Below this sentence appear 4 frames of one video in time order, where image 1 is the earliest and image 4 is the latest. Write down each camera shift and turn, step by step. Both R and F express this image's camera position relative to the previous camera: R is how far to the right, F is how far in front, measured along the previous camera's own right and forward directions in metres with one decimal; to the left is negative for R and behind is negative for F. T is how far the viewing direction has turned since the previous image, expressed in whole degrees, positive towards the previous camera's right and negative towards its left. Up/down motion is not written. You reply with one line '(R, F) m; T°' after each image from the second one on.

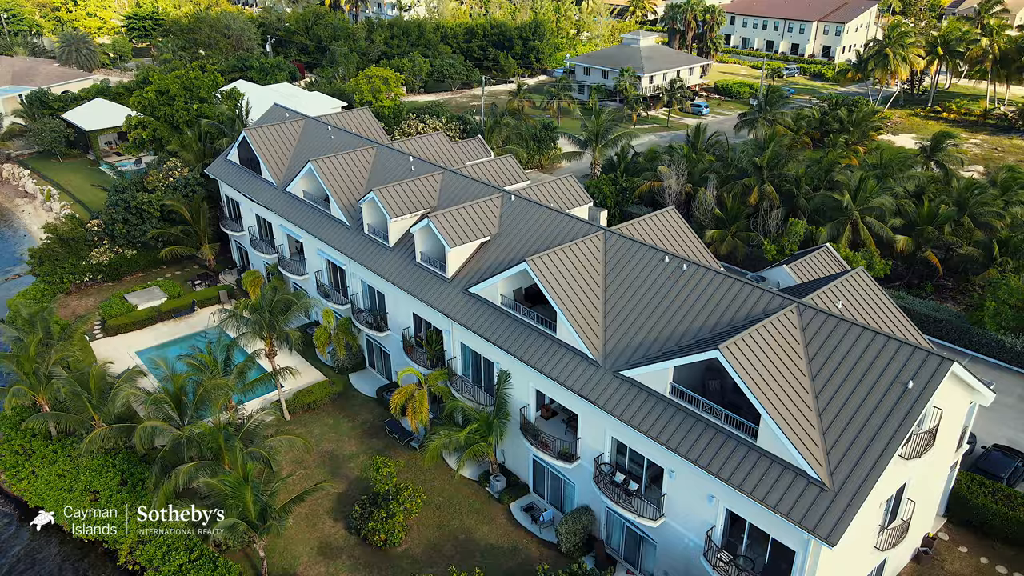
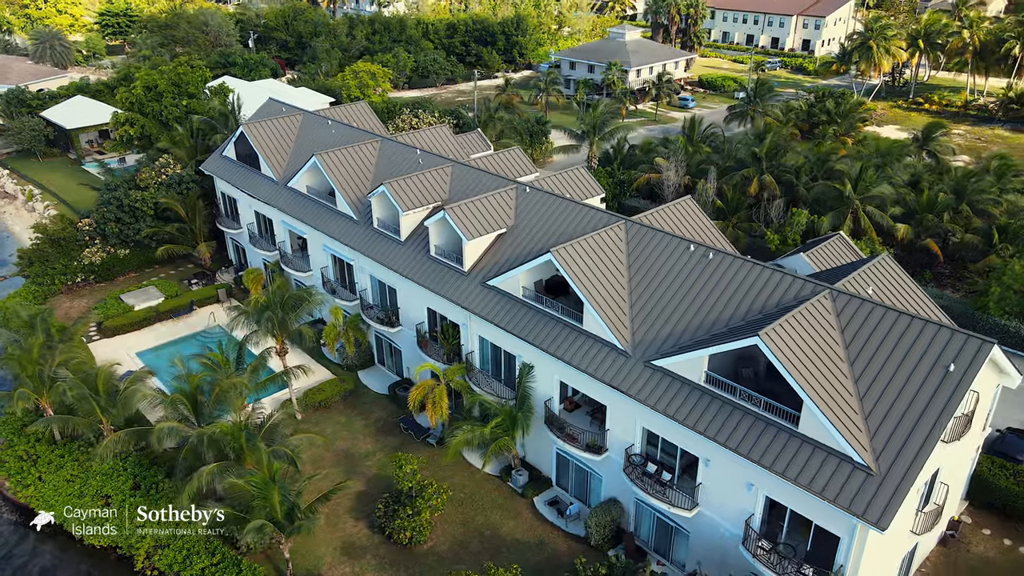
(-1.9, +0.4) m; +2°
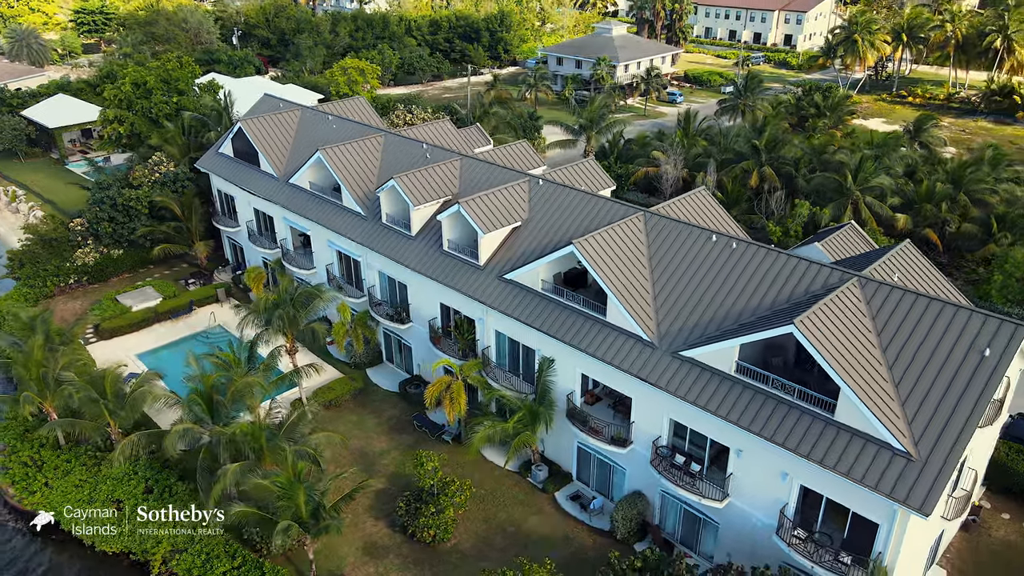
(-1.7, +0.4) m; +2°
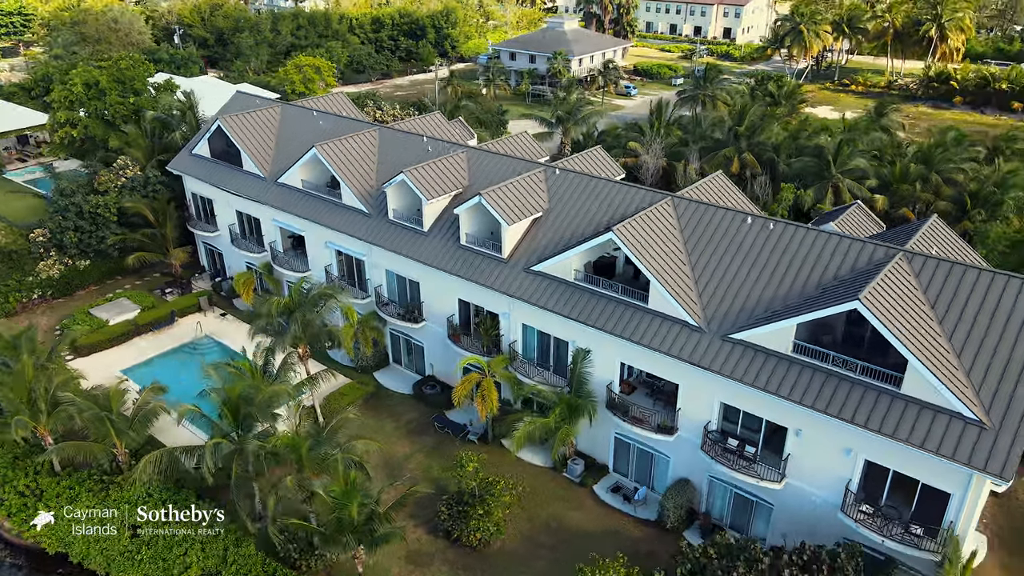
(-3.9, +1.0) m; +5°
